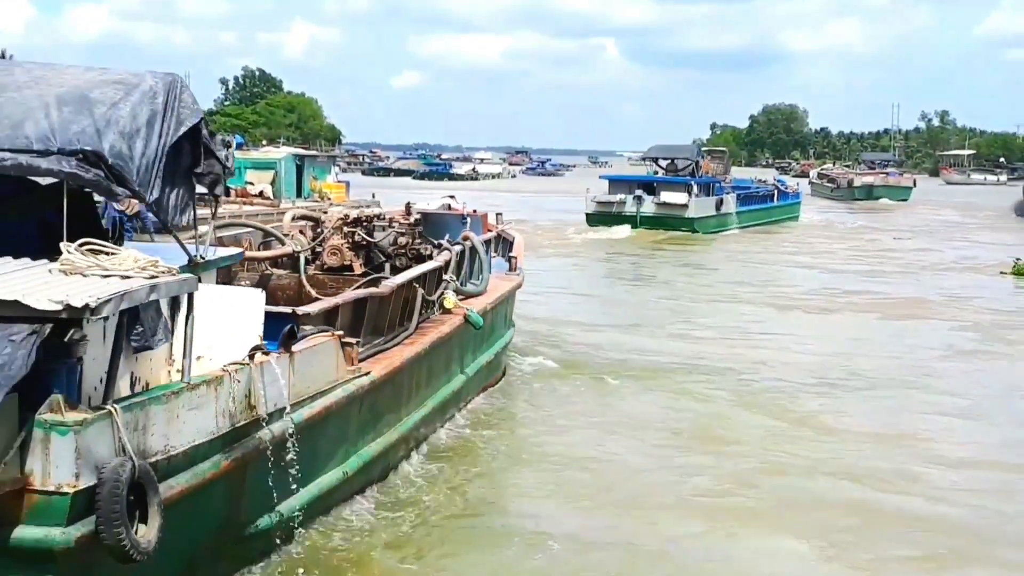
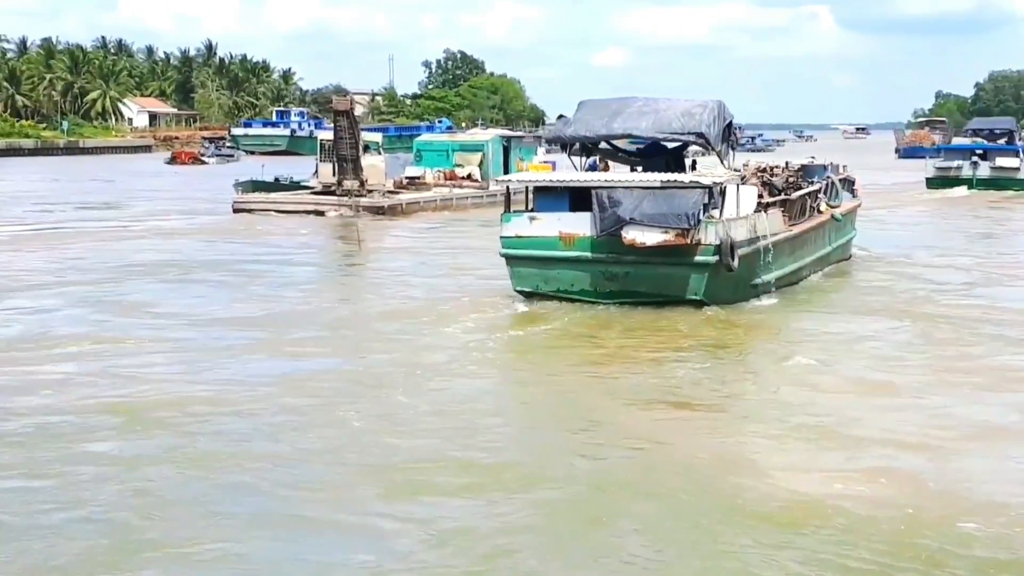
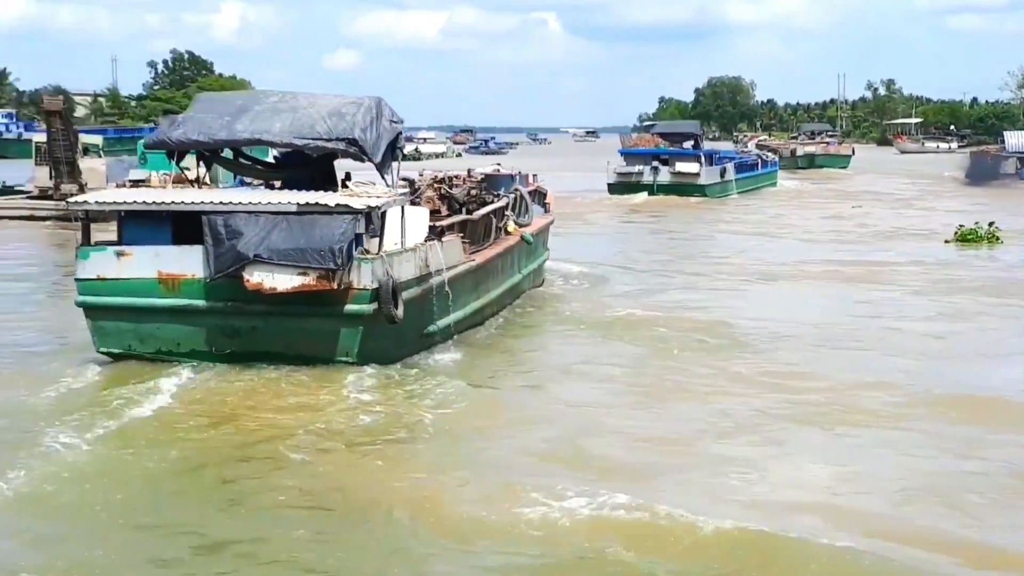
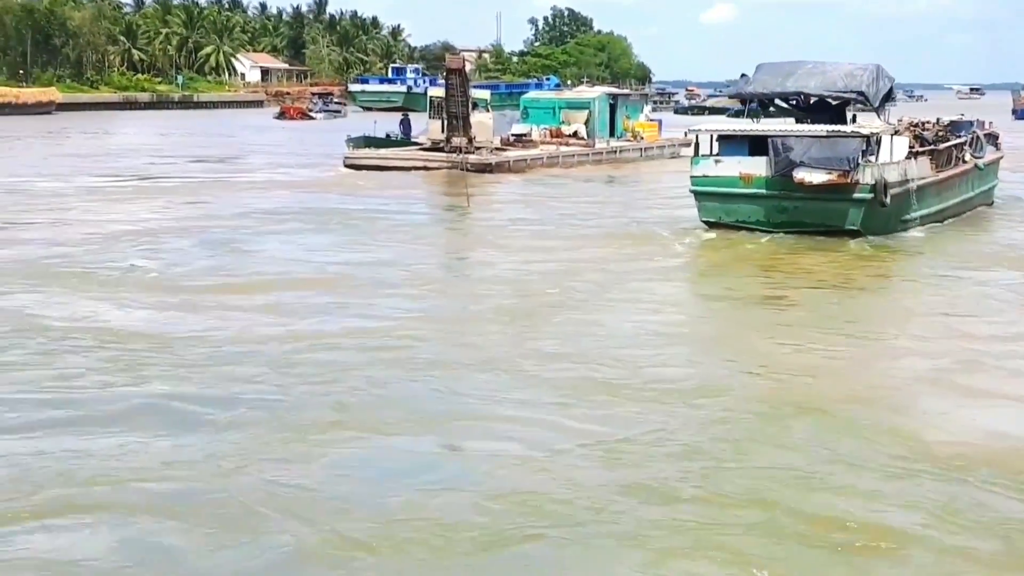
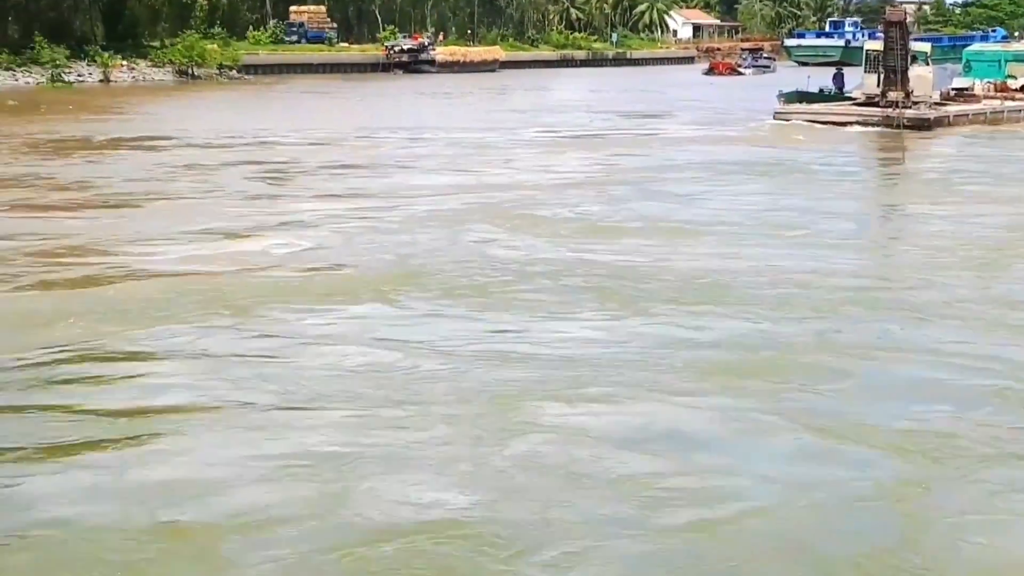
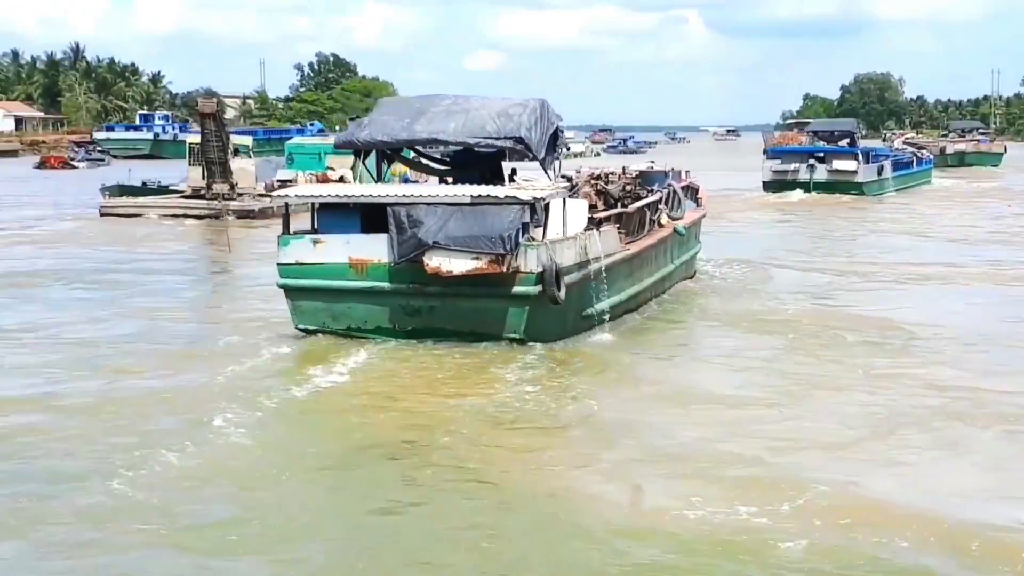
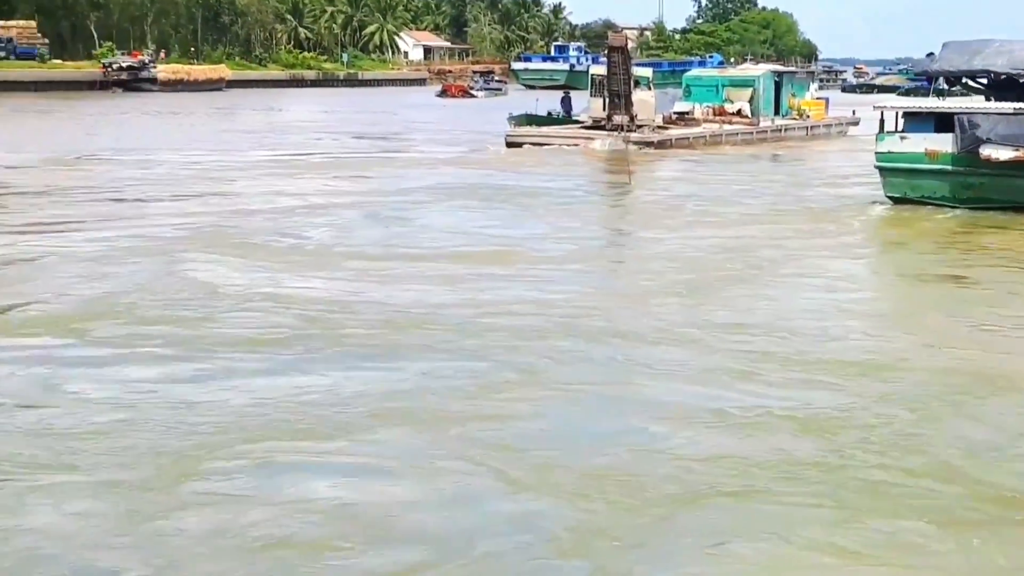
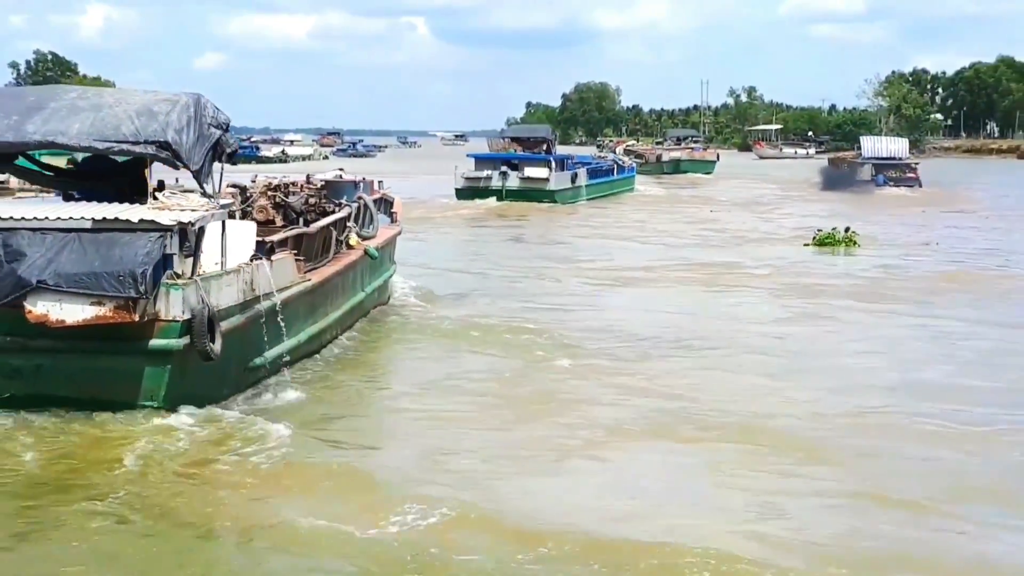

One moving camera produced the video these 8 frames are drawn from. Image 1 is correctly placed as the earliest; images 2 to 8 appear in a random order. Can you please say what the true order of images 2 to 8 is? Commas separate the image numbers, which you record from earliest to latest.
8, 3, 6, 2, 4, 7, 5
